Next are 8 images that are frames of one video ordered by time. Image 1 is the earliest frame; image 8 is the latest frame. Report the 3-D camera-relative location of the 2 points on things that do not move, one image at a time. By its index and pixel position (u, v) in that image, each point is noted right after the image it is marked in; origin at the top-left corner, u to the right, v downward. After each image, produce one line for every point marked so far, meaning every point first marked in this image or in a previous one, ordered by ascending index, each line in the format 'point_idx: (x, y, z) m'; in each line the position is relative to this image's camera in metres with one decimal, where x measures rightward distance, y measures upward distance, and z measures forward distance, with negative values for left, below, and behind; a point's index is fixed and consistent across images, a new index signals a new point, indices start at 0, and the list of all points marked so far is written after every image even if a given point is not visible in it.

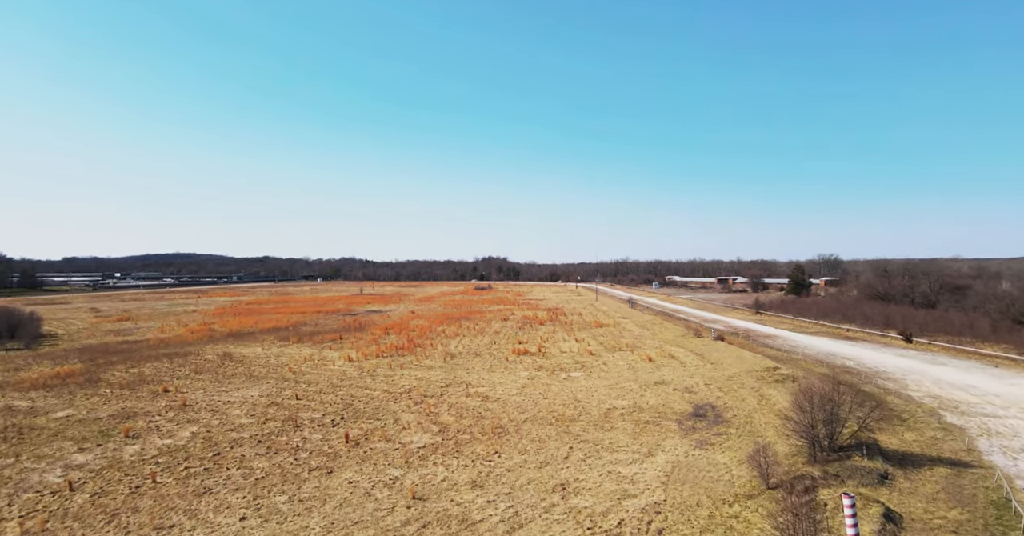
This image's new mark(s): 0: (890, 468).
0: (+6.6, -3.5, +8.6) m
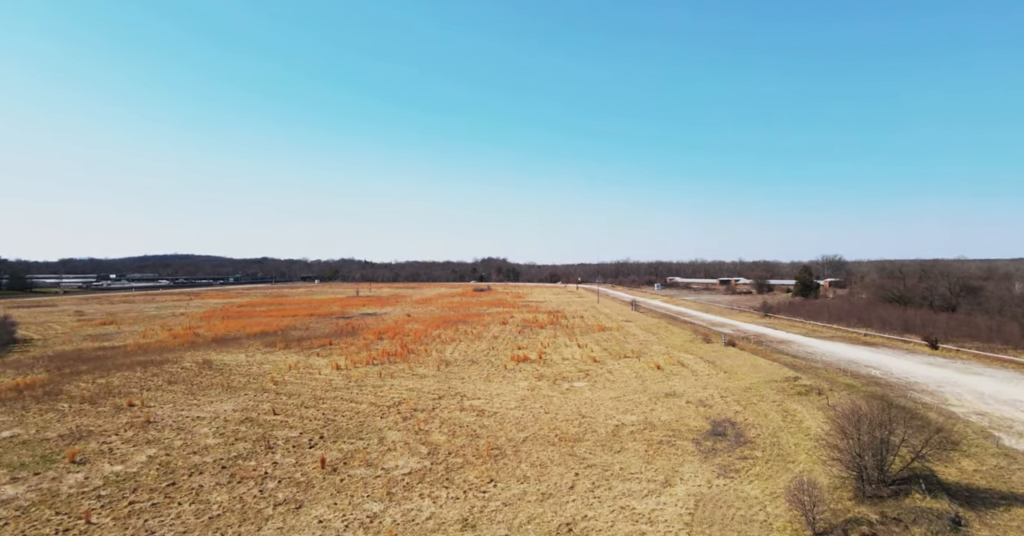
0: (+6.5, -3.5, +7.3) m
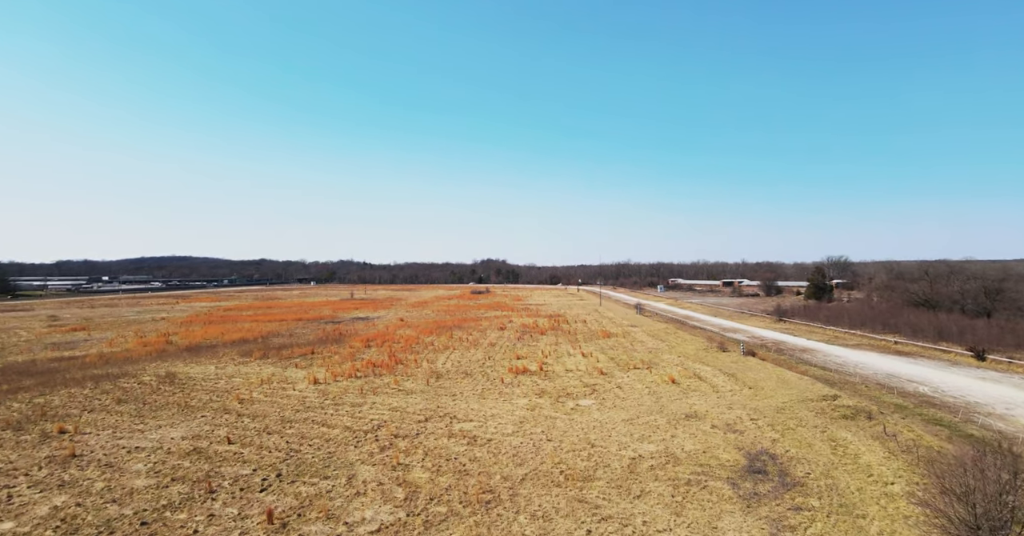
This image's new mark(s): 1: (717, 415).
0: (+6.4, -3.6, +5.2) m
1: (+5.7, -4.1, +14.0) m
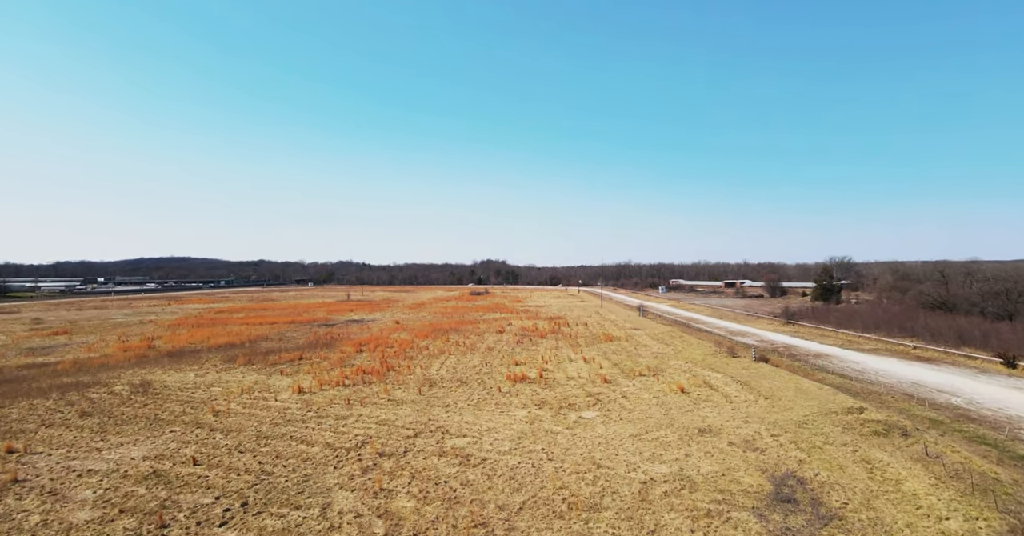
0: (+6.4, -3.6, +4.0) m
1: (+5.7, -4.2, +12.8) m
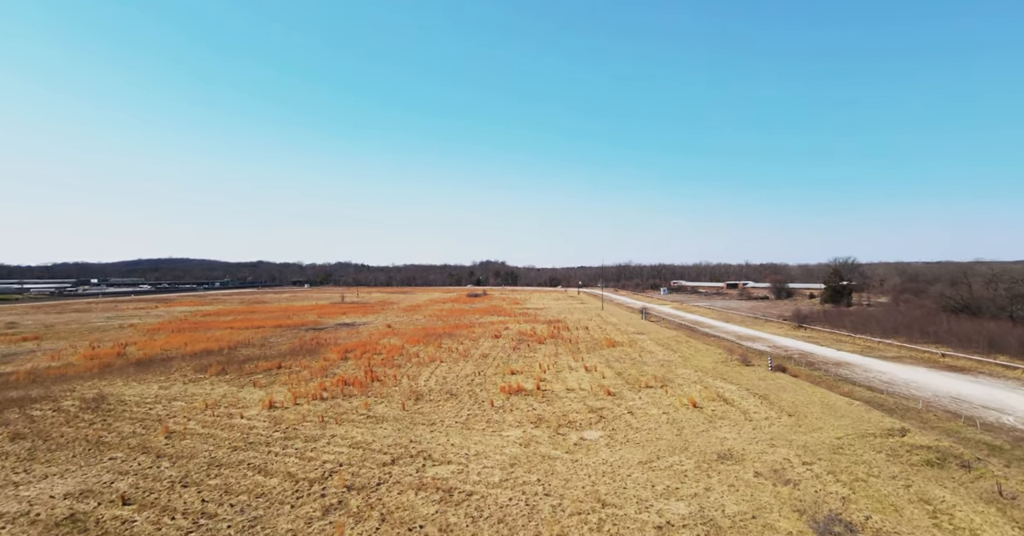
0: (+6.2, -3.6, +2.3) m
1: (+5.5, -4.2, +11.2) m
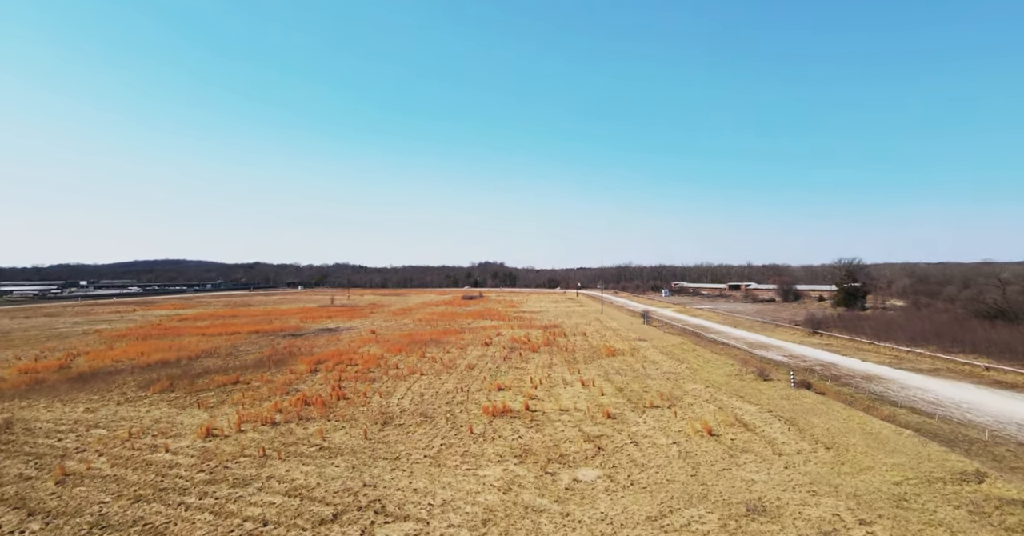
0: (+5.7, -3.6, 0.0) m
1: (+5.0, -4.2, +8.8) m
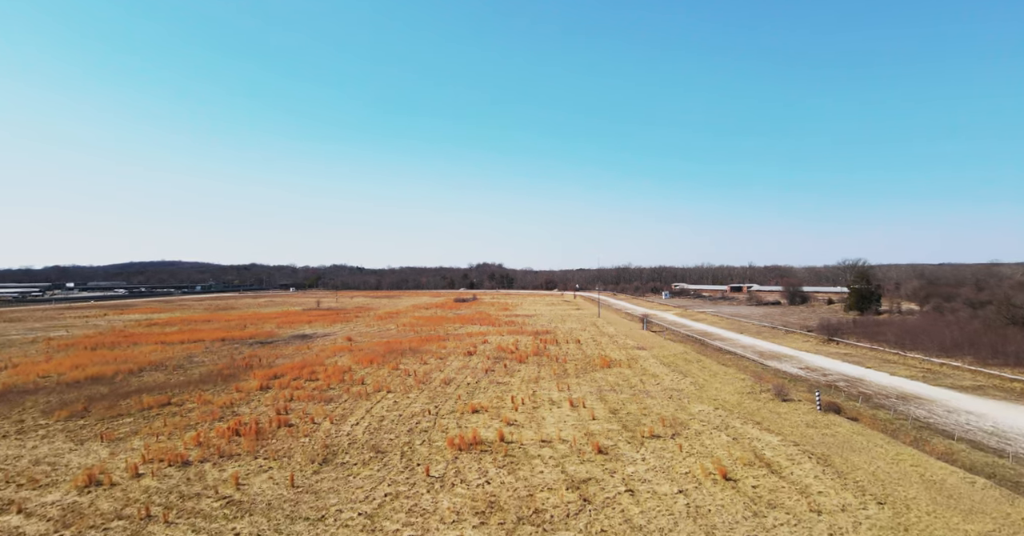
0: (+5.0, -3.6, -2.7) m
1: (+4.3, -4.3, +6.2) m
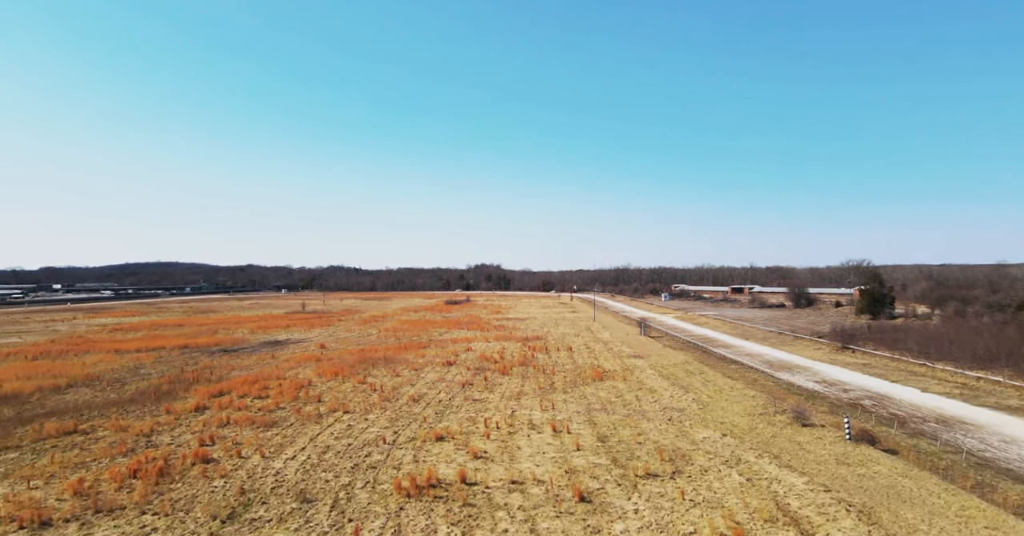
0: (+4.2, -3.7, -5.1) m
1: (+3.5, -4.3, +3.7) m
